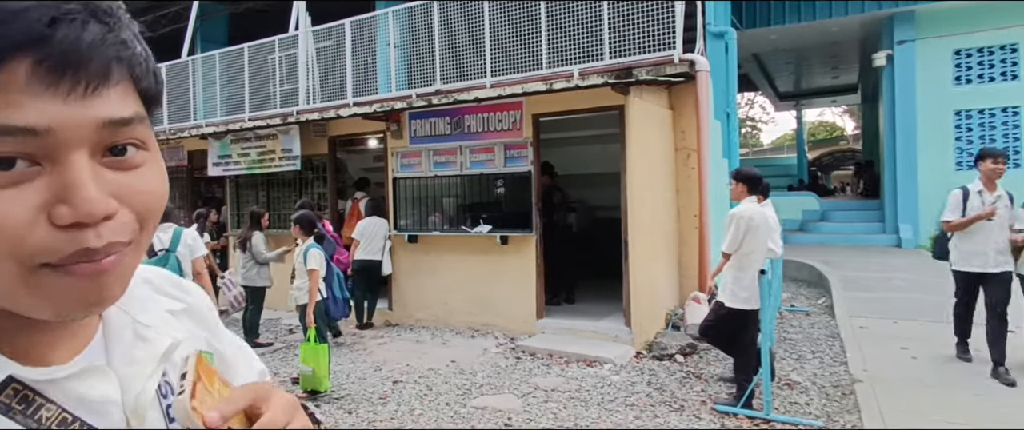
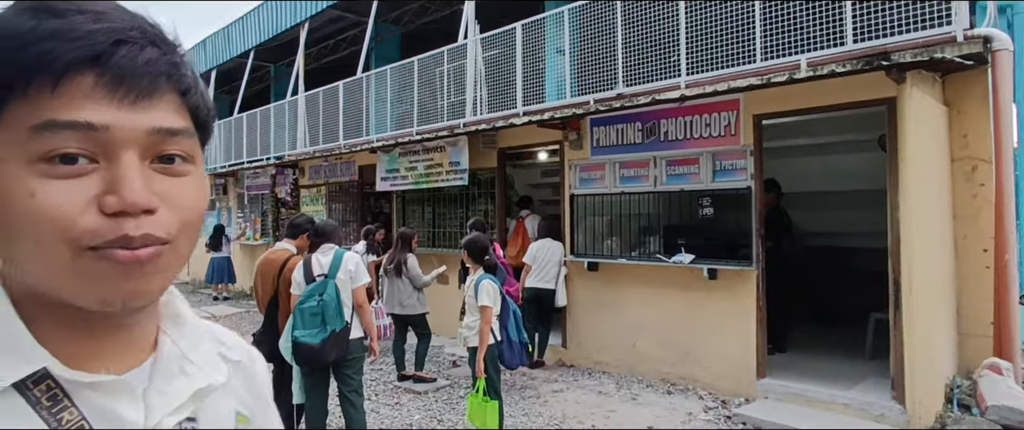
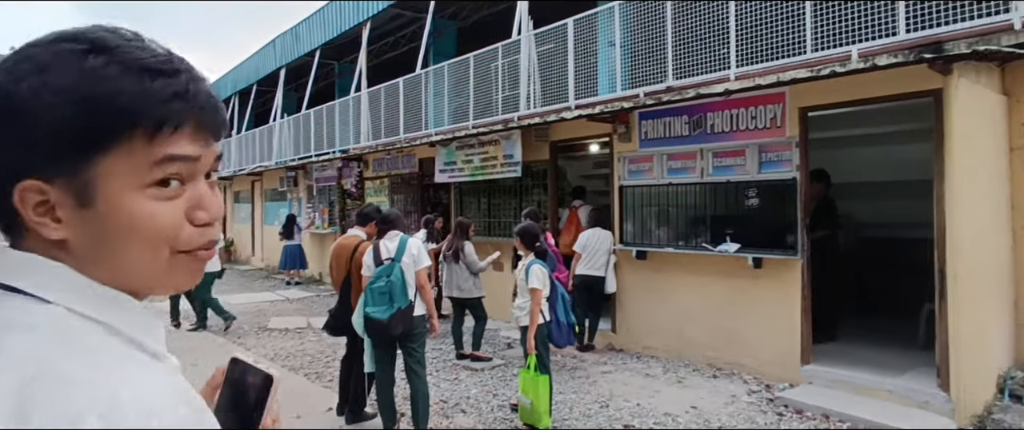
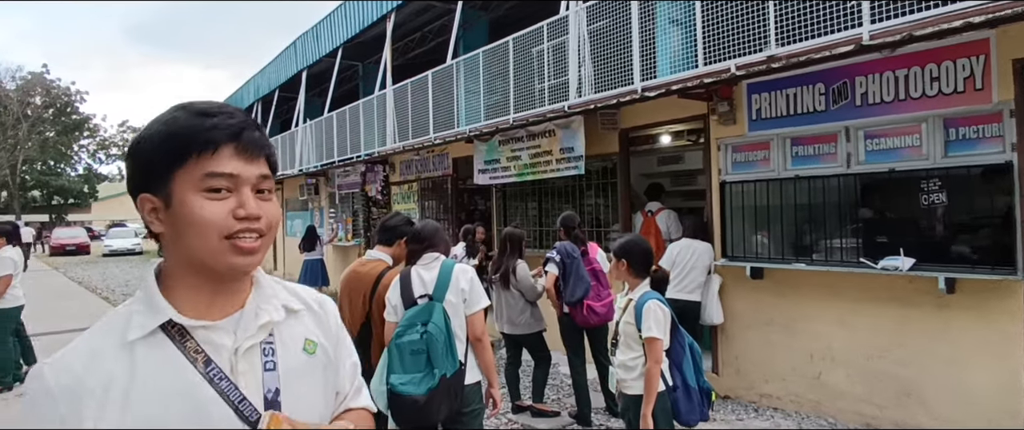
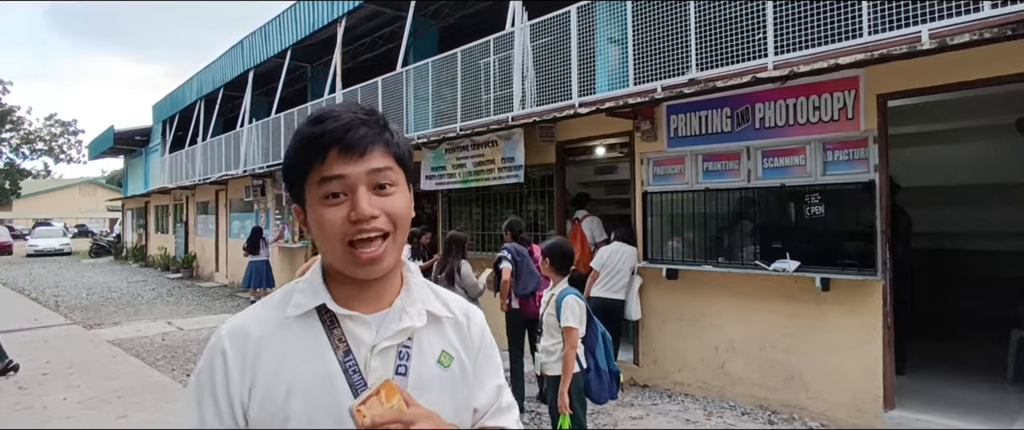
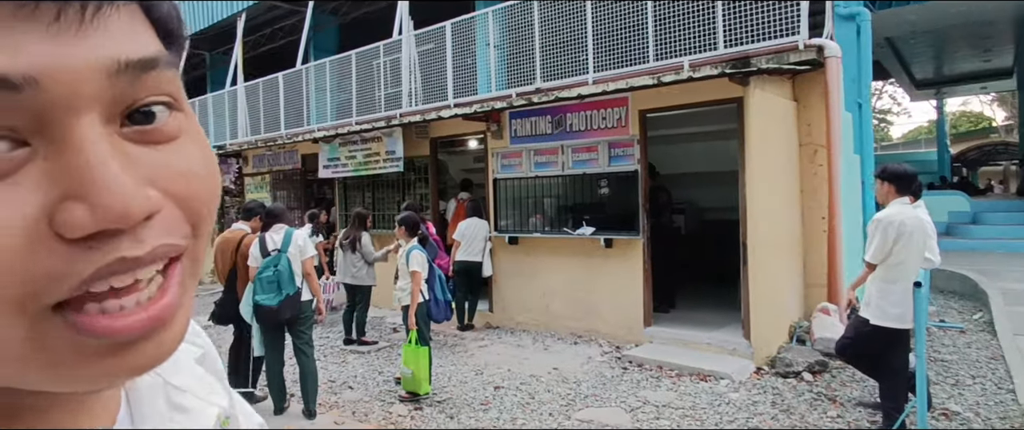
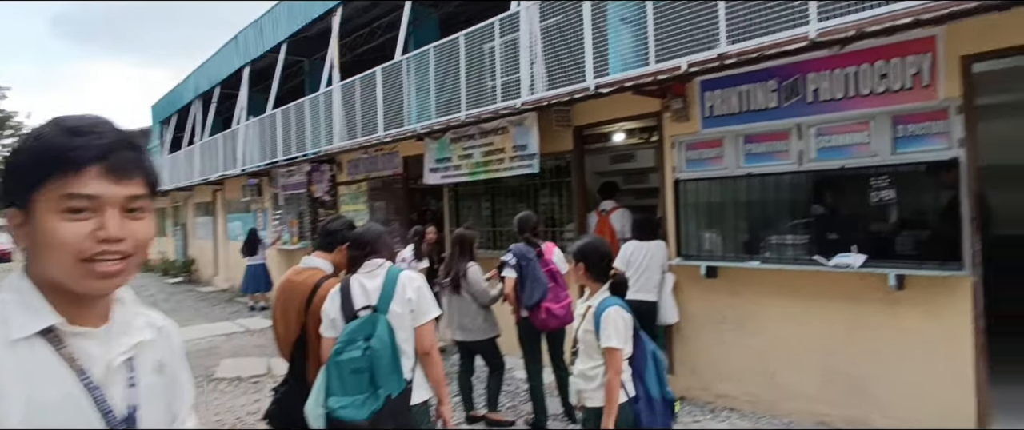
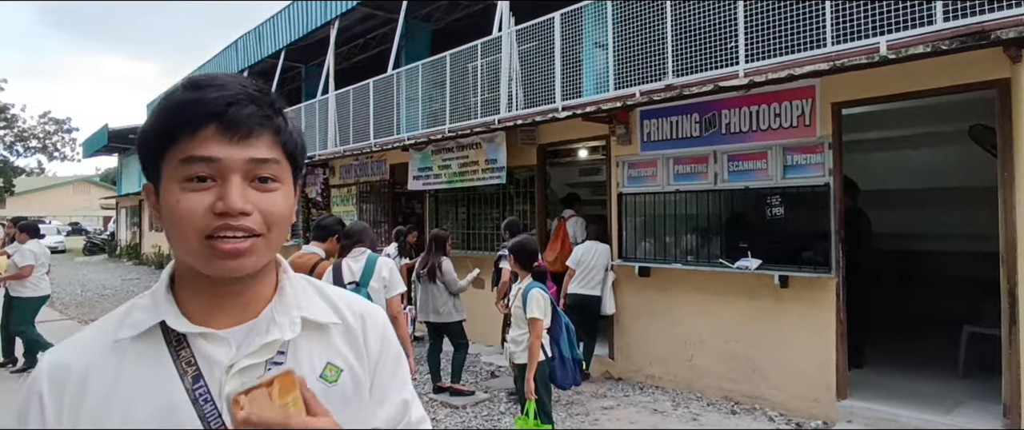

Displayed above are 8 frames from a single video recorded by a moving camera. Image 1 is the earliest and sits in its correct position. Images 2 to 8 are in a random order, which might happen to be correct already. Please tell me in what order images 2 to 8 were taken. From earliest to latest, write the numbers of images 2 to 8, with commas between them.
6, 3, 2, 8, 5, 4, 7
